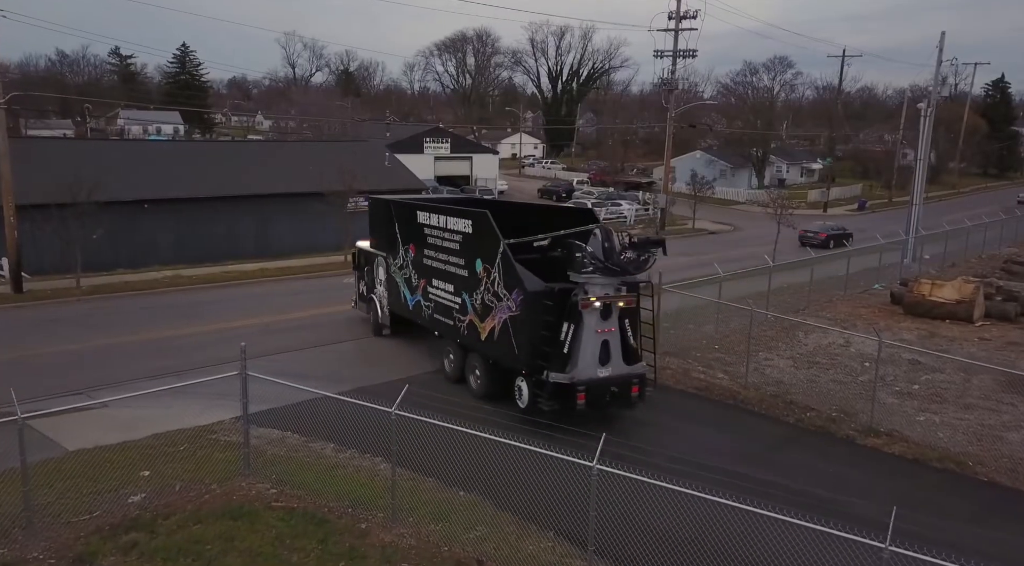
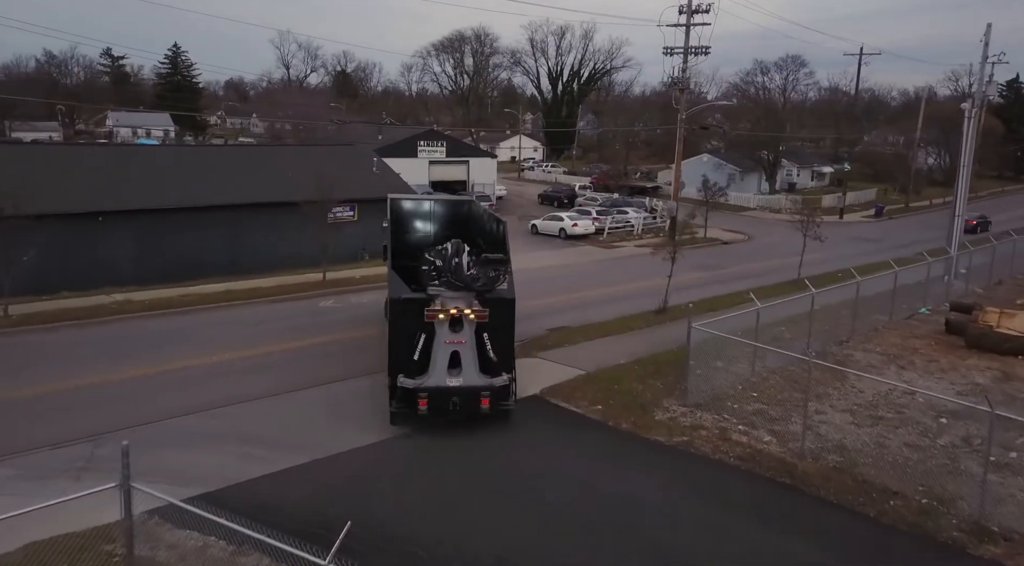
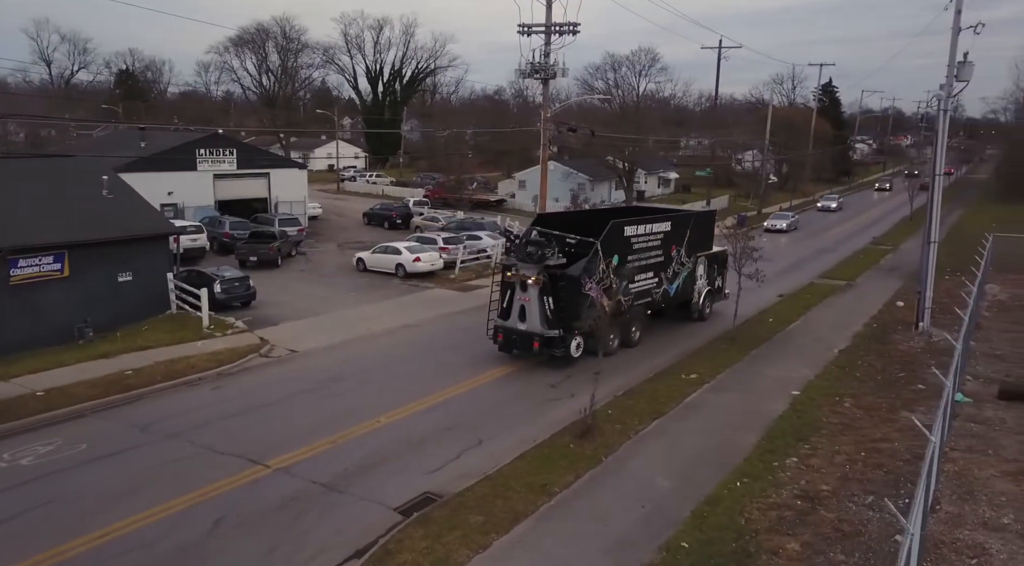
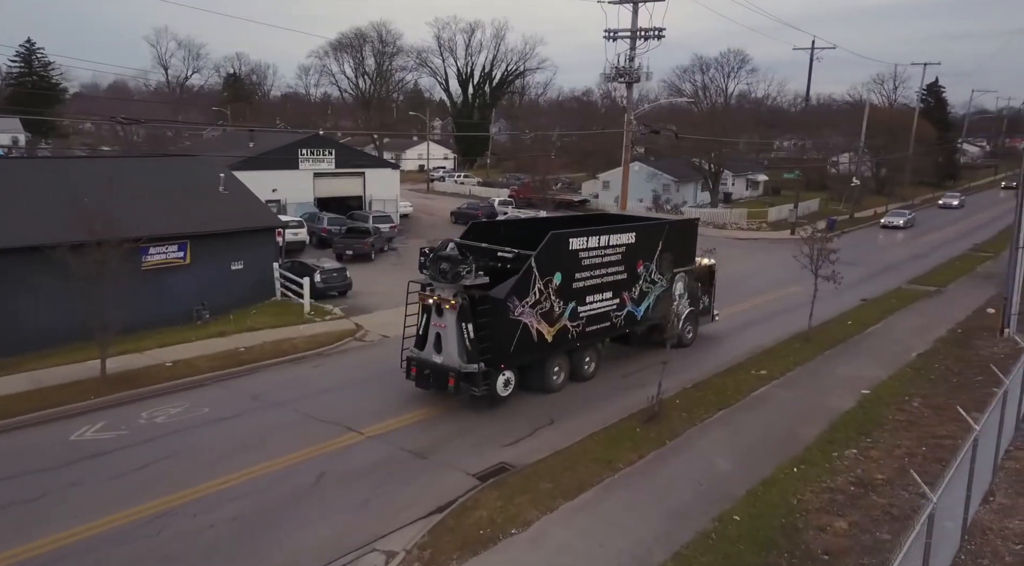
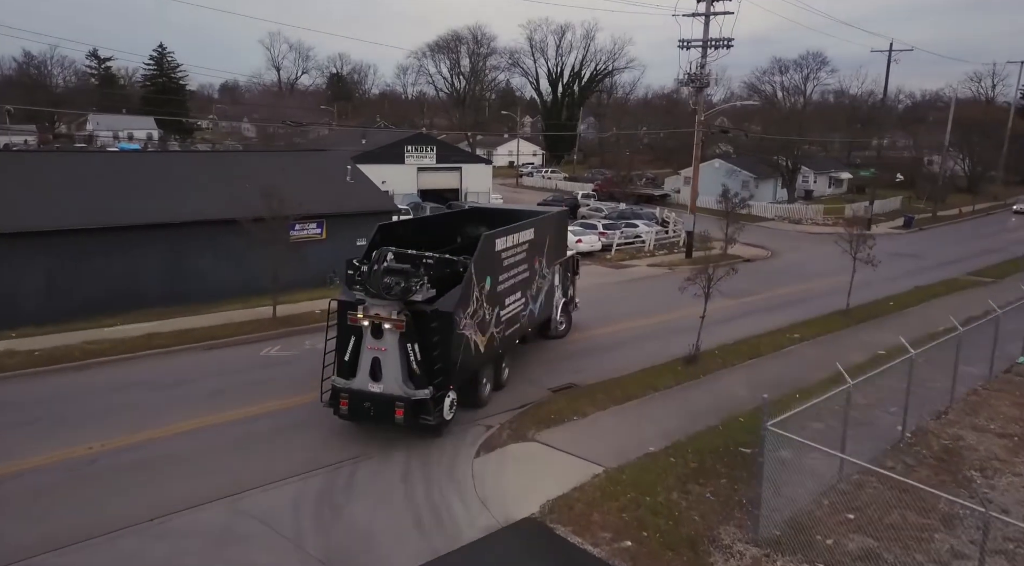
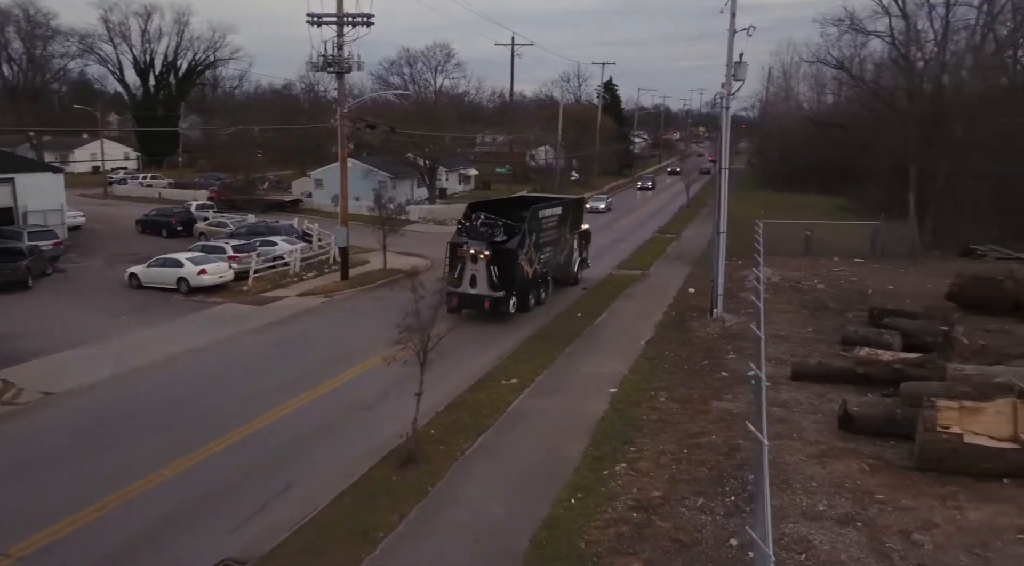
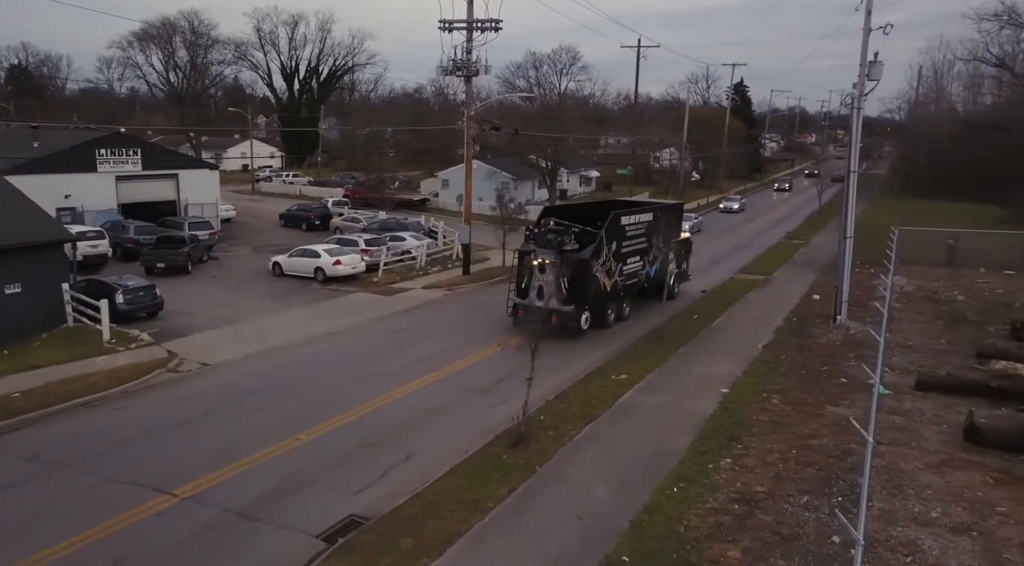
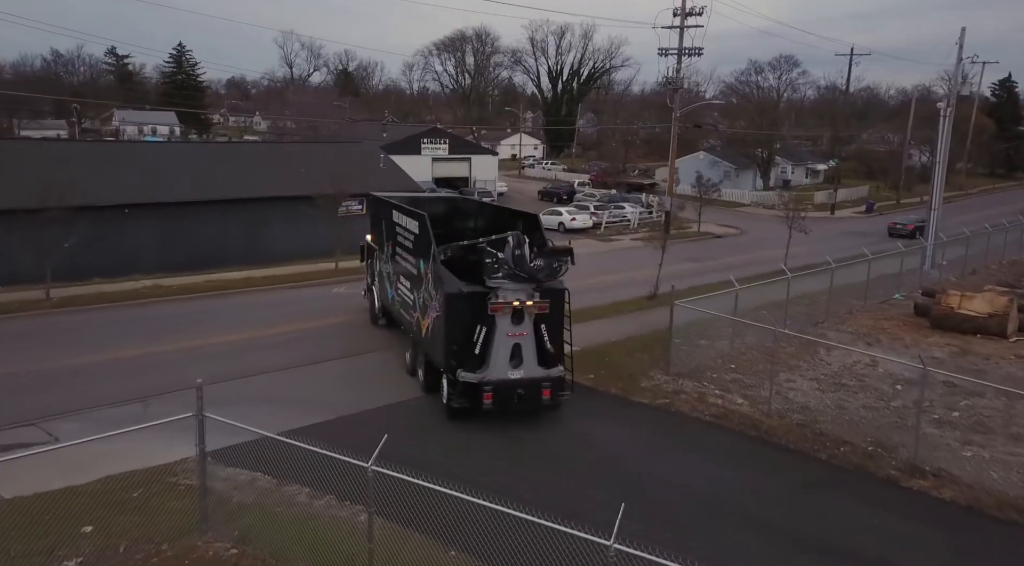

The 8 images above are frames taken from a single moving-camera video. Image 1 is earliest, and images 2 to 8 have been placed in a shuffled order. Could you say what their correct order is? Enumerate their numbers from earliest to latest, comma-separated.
8, 2, 5, 4, 3, 7, 6
